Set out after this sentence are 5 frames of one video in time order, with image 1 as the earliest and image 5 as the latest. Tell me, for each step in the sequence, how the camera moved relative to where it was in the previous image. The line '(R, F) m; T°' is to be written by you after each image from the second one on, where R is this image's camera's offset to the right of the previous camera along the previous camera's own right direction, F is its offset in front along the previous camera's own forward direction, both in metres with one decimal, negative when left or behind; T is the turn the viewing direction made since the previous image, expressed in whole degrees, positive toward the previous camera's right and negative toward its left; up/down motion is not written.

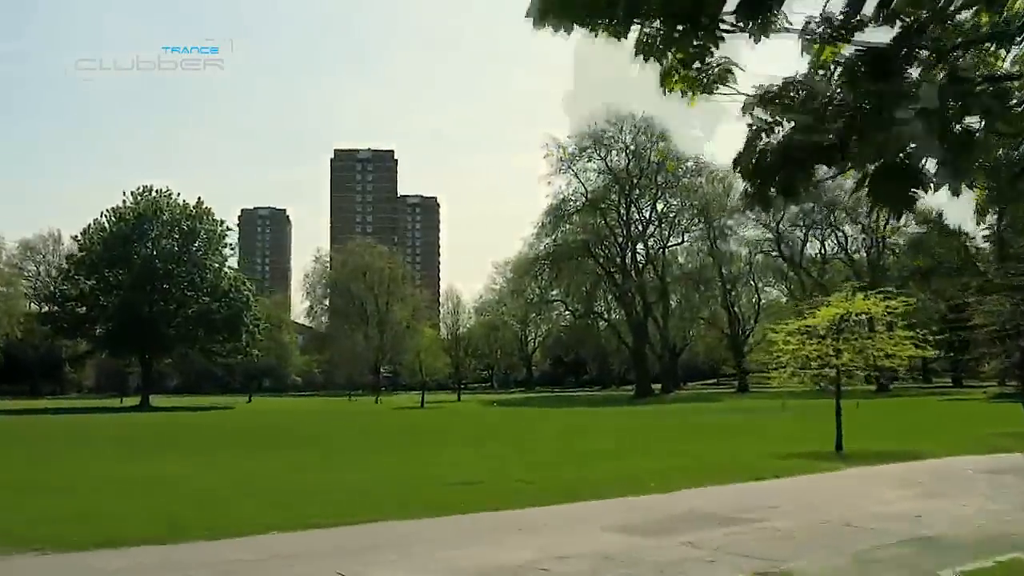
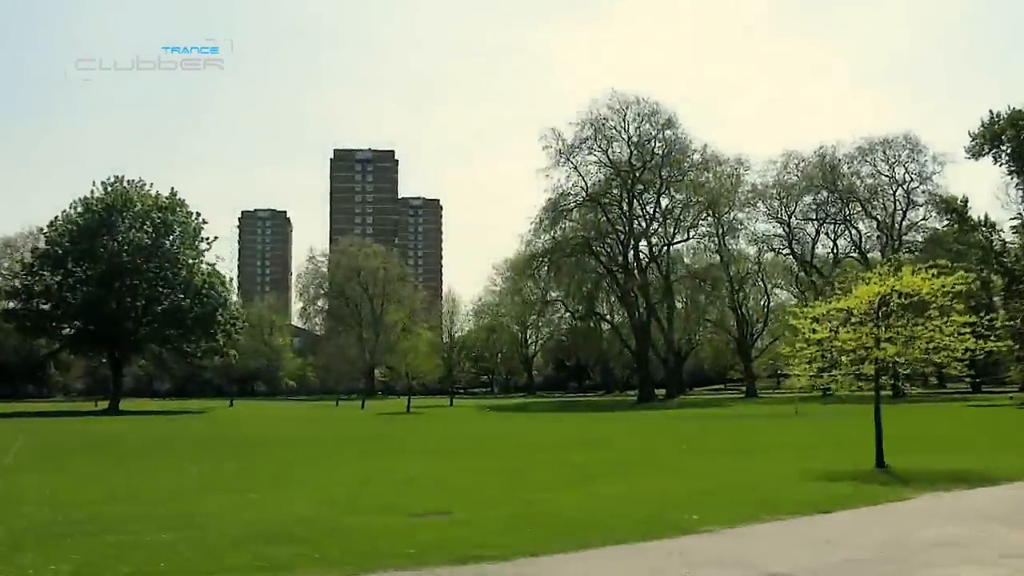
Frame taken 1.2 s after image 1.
(+0.4, +2.0) m; 0°
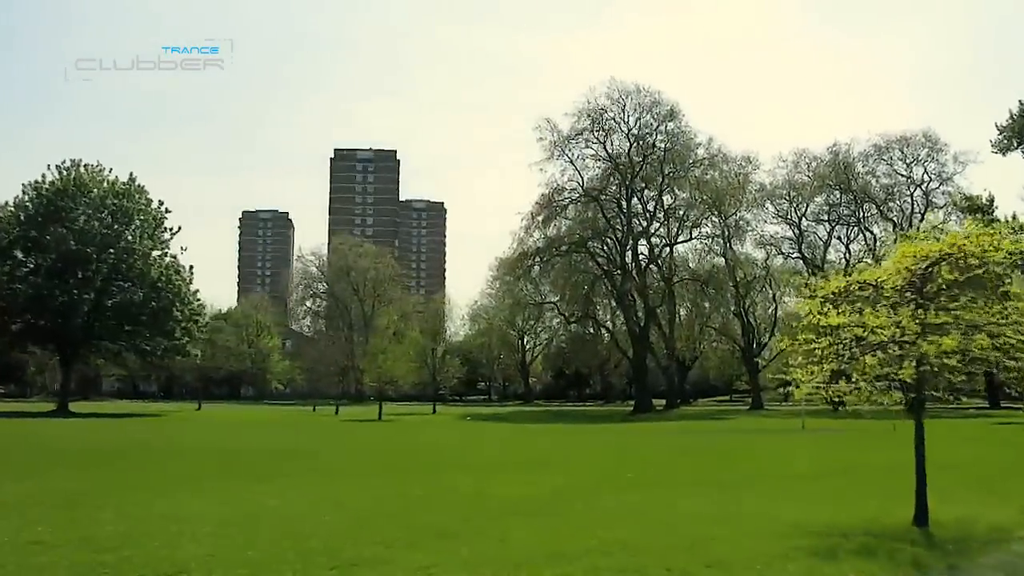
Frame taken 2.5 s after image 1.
(+0.7, +2.4) m; -1°
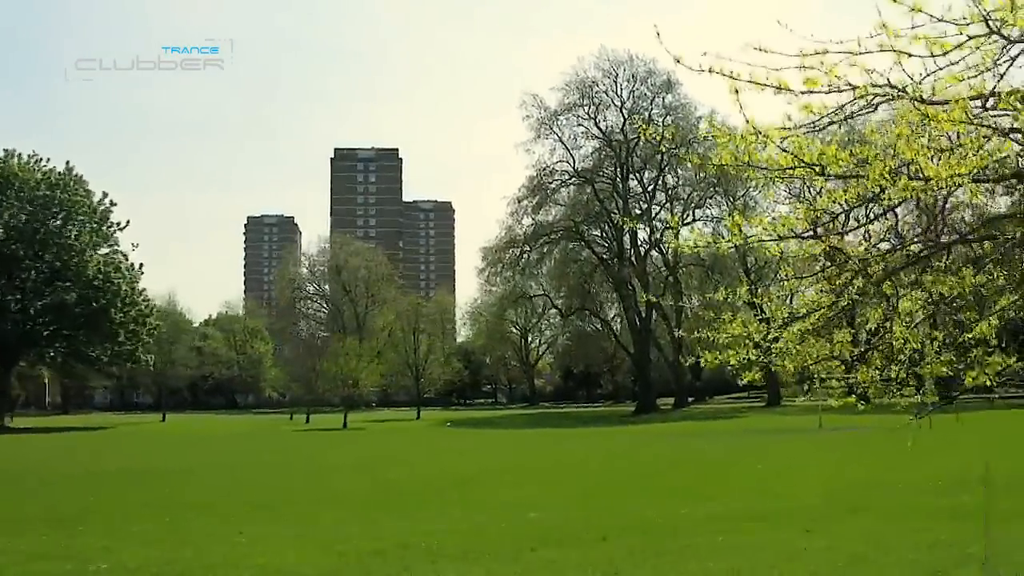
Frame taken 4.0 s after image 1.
(+1.0, +2.9) m; -1°
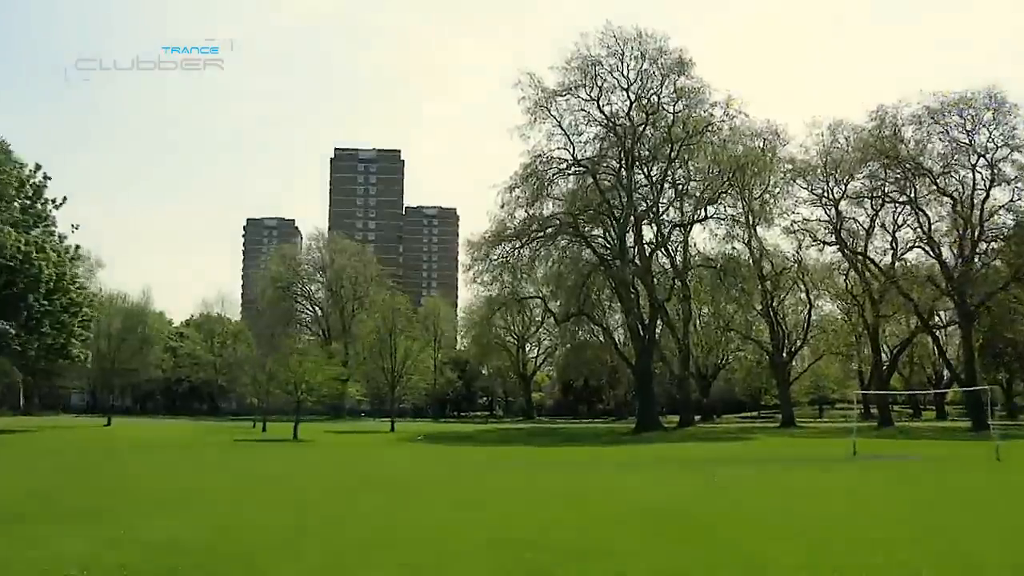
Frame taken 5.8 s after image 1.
(+0.6, +3.3) m; -1°
